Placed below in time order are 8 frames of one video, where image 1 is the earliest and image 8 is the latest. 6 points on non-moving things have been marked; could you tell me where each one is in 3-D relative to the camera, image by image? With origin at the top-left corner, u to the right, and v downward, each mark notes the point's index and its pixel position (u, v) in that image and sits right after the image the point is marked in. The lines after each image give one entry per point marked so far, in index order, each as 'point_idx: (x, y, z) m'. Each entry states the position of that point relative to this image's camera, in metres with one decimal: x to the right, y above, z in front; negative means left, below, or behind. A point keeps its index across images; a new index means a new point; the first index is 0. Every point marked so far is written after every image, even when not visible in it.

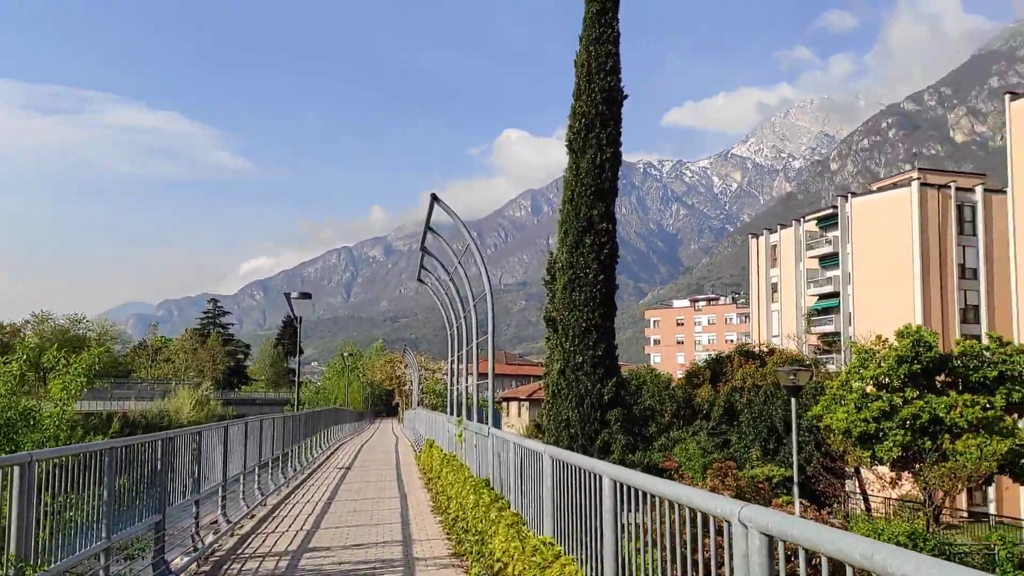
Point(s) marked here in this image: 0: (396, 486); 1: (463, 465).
0: (-2.4, -4.0, +17.3) m
1: (-0.6, -2.3, +10.6) m
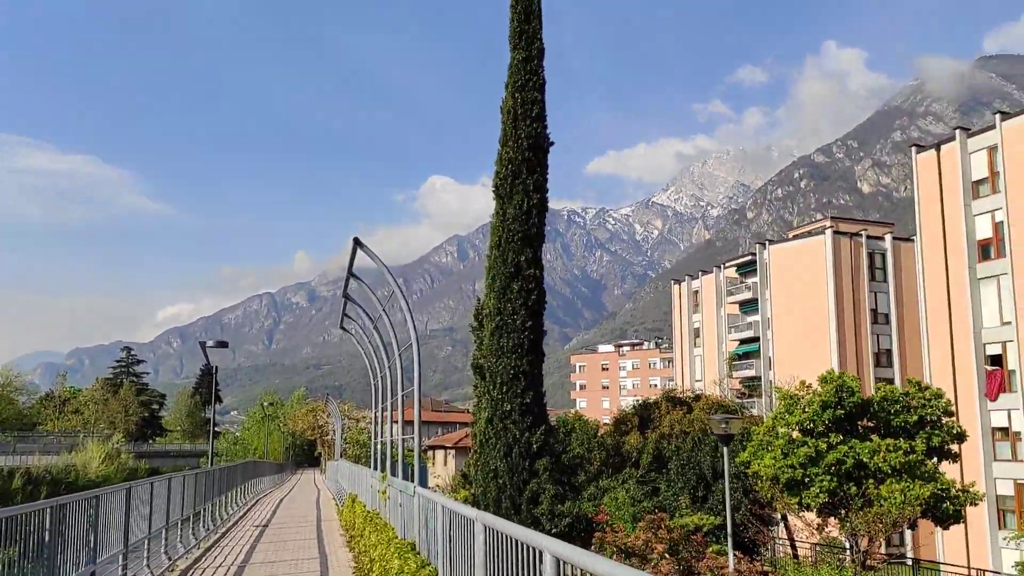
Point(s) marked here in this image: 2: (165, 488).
0: (-3.8, -5.0, +16.4) m
1: (-1.5, -2.9, +10.1) m
2: (-6.6, -3.8, +16.0) m
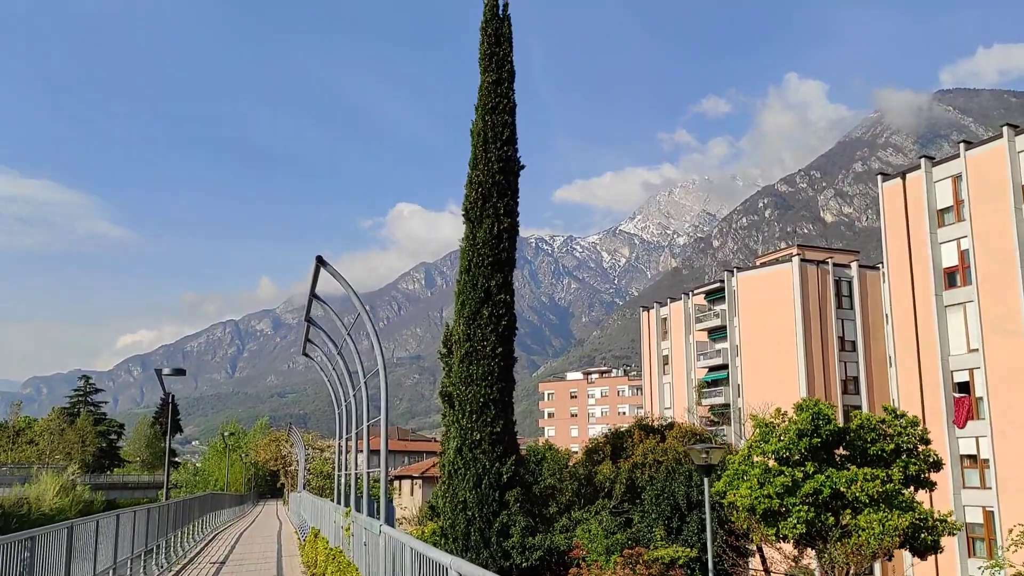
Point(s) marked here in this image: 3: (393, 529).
0: (-4.4, -5.5, +15.6) m
1: (-1.8, -3.1, +9.4) m
2: (-7.2, -4.2, +15.1) m
3: (-1.0, -2.1, +7.4) m
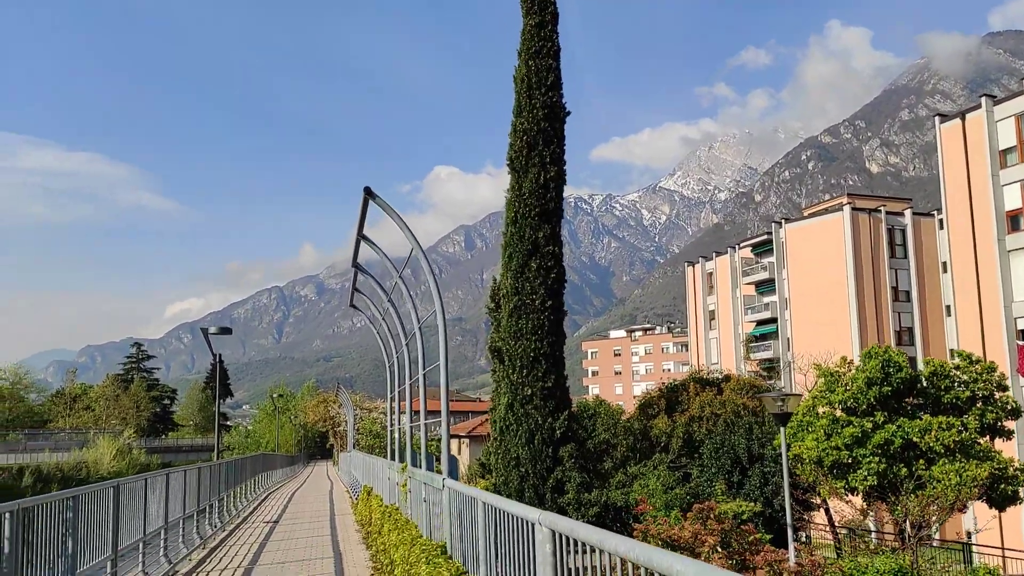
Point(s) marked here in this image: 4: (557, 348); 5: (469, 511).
0: (-3.3, -4.6, +15.4) m
1: (-1.1, -2.5, +9.0) m
2: (-6.2, -3.5, +14.9) m
3: (-0.4, -1.6, +6.8) m
4: (+1.1, -1.4, +19.9) m
5: (-0.4, -1.8, +6.8) m
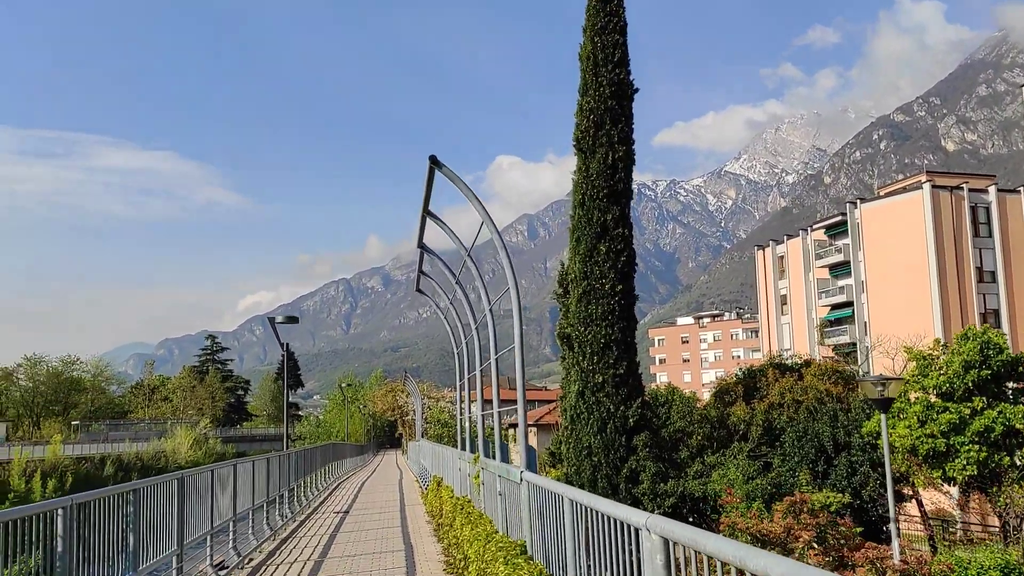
0: (-2.0, -4.4, +15.1) m
1: (-0.3, -2.3, +8.5) m
2: (-4.9, -3.3, +14.9) m
3: (+0.2, -1.4, +6.3) m
4: (+2.7, -1.0, +19.2) m
5: (+0.3, -1.6, +6.3) m
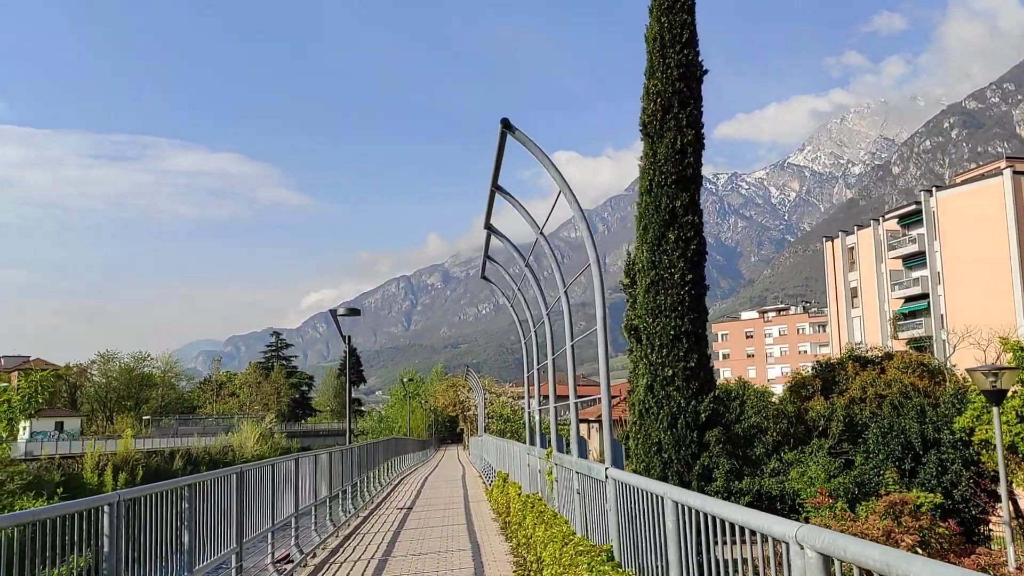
0: (-0.8, -4.2, +14.7) m
1: (+0.4, -2.2, +8.0) m
2: (-3.7, -3.1, +14.6) m
3: (+0.7, -1.3, +5.7) m
4: (+4.1, -0.8, +18.4) m
5: (+0.8, -1.4, +5.7) m
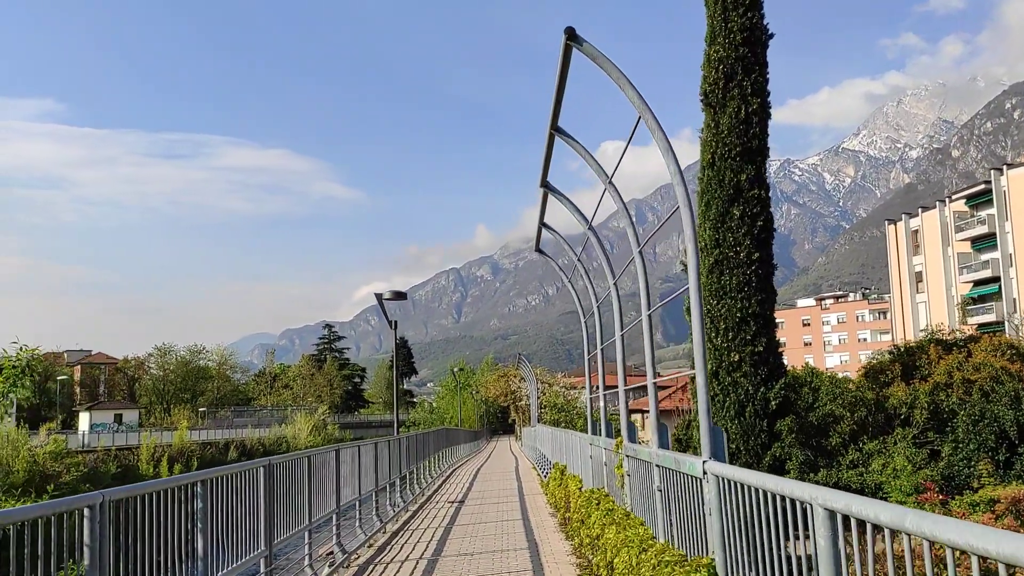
0: (+0.2, -3.8, +13.7) m
1: (+0.9, -1.9, +7.0) m
2: (-2.7, -2.8, +13.9) m
3: (+1.1, -1.0, +4.7) m
4: (+5.2, -0.4, +17.1) m
5: (+1.2, -1.2, +4.7) m
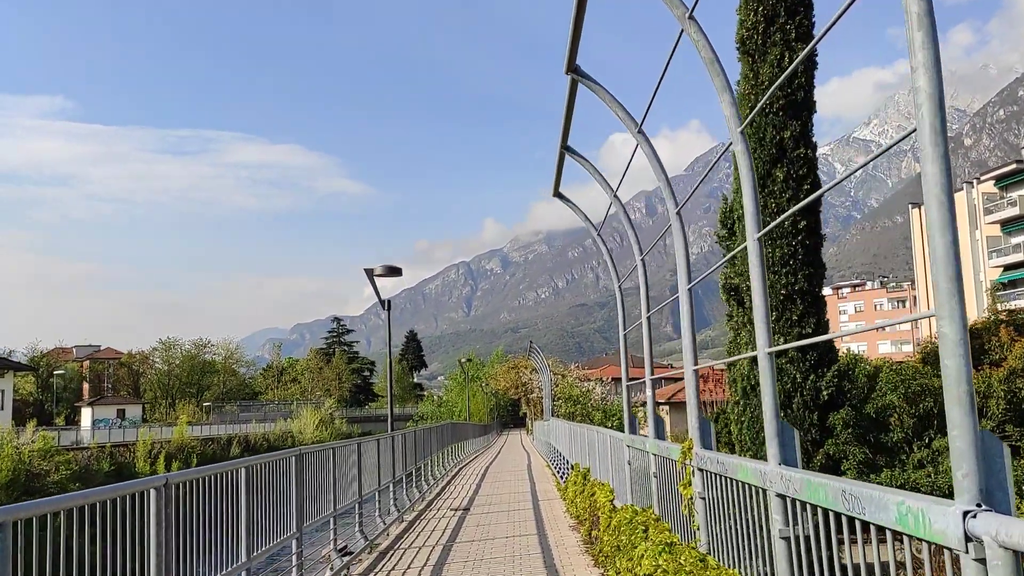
0: (+0.3, -3.4, +11.6) m
1: (+1.0, -1.5, +4.8) m
2: (-2.6, -2.4, +11.7) m
3: (+1.2, -0.6, +2.5) m
4: (+5.4, +0.1, +14.9) m
5: (+1.3, -0.8, +2.5) m
